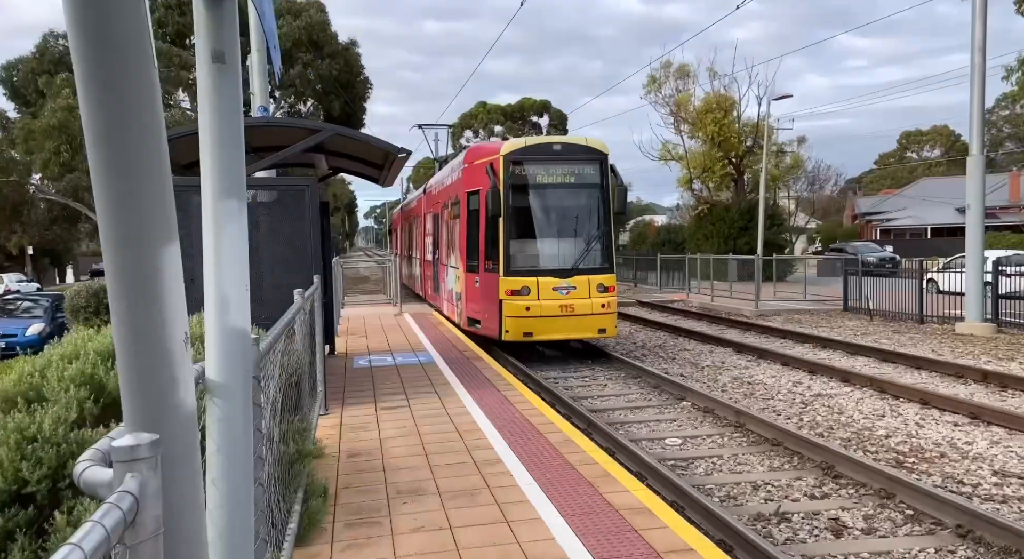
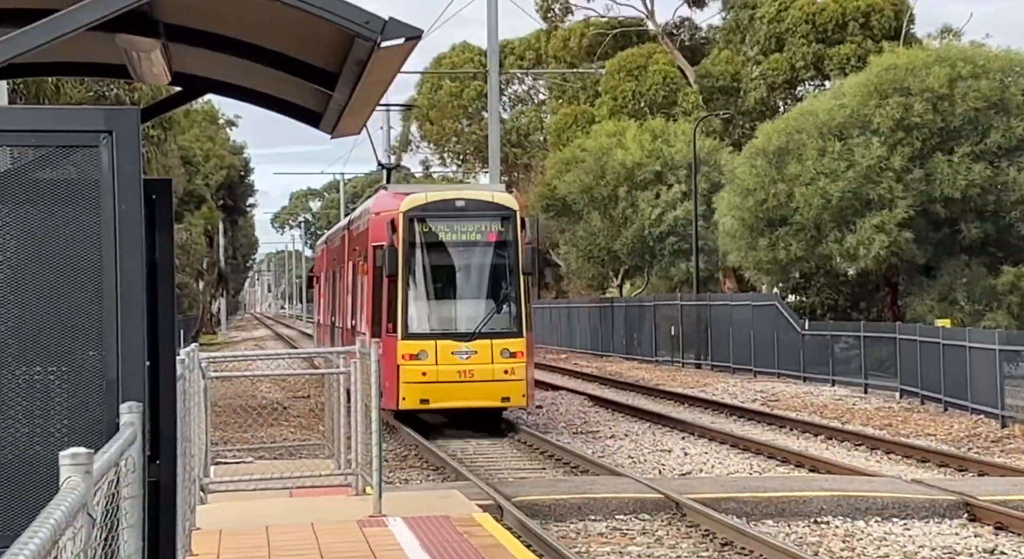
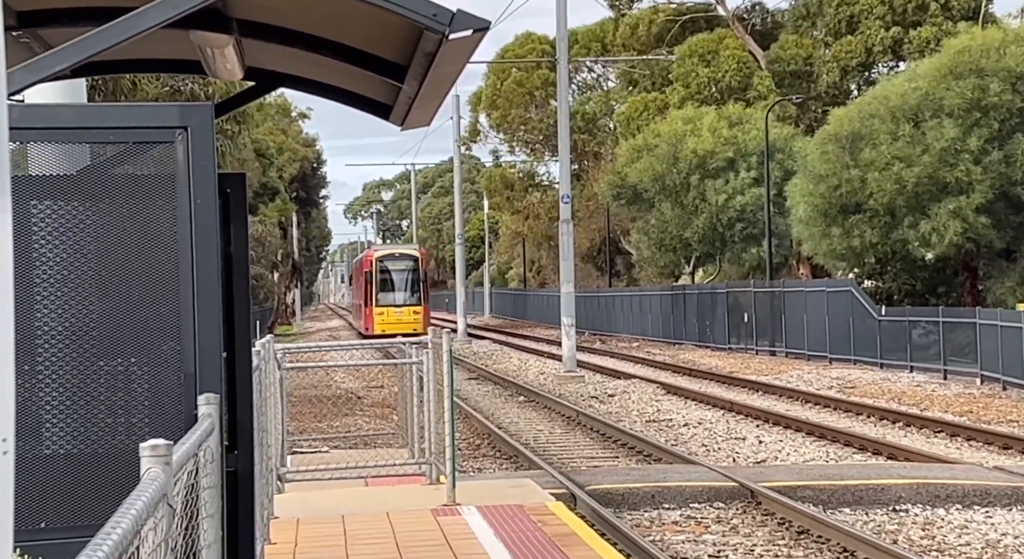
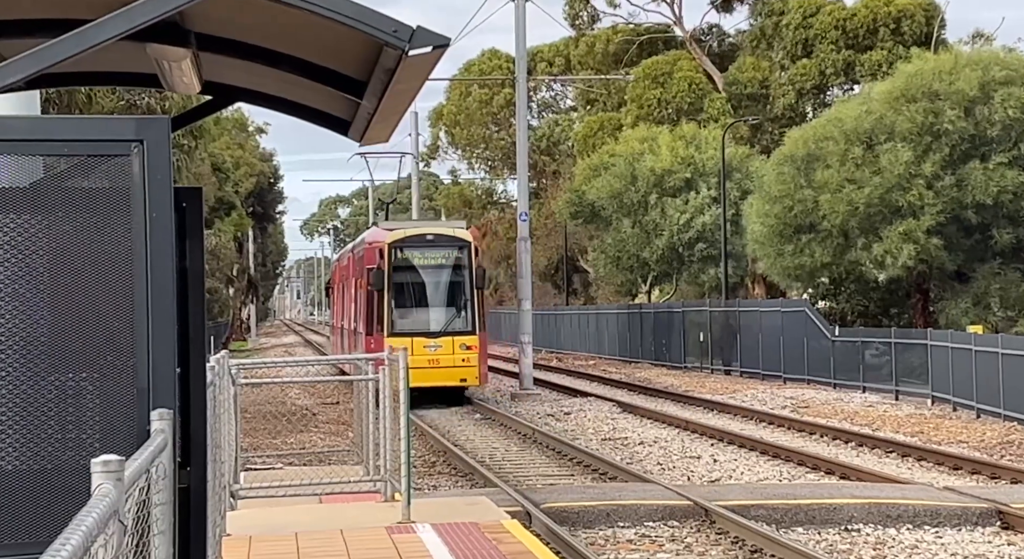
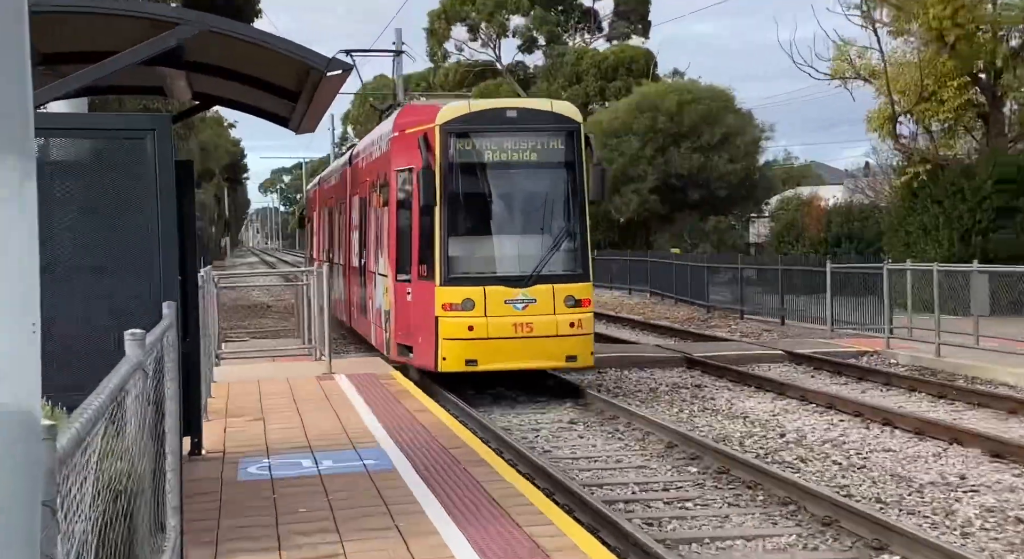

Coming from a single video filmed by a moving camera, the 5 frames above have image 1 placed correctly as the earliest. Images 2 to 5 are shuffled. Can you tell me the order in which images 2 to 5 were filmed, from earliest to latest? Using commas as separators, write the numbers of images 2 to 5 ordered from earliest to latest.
5, 2, 4, 3
